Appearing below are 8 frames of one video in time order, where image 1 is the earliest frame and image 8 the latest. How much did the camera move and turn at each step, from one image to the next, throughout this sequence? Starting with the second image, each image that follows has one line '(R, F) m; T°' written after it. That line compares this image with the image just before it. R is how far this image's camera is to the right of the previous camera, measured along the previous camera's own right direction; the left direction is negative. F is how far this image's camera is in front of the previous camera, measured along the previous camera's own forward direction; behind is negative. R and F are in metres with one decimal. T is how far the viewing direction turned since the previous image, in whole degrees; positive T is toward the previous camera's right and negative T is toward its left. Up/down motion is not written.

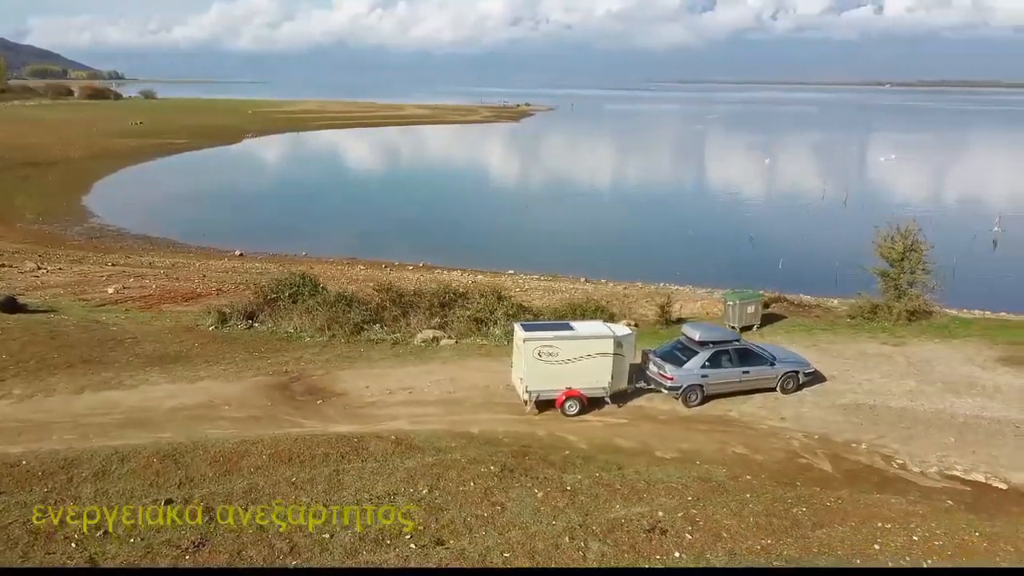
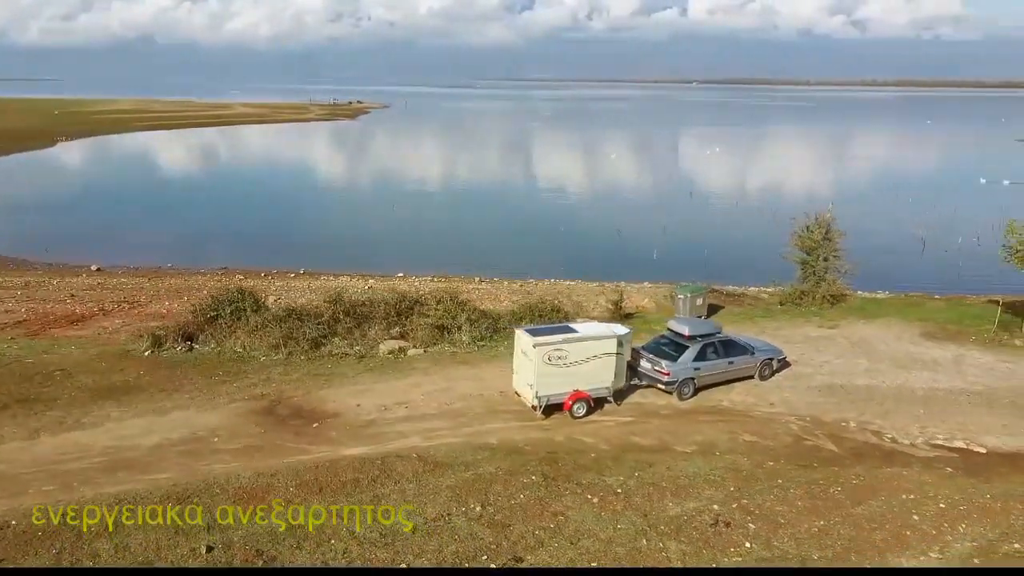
(-3.1, +0.5) m; +11°
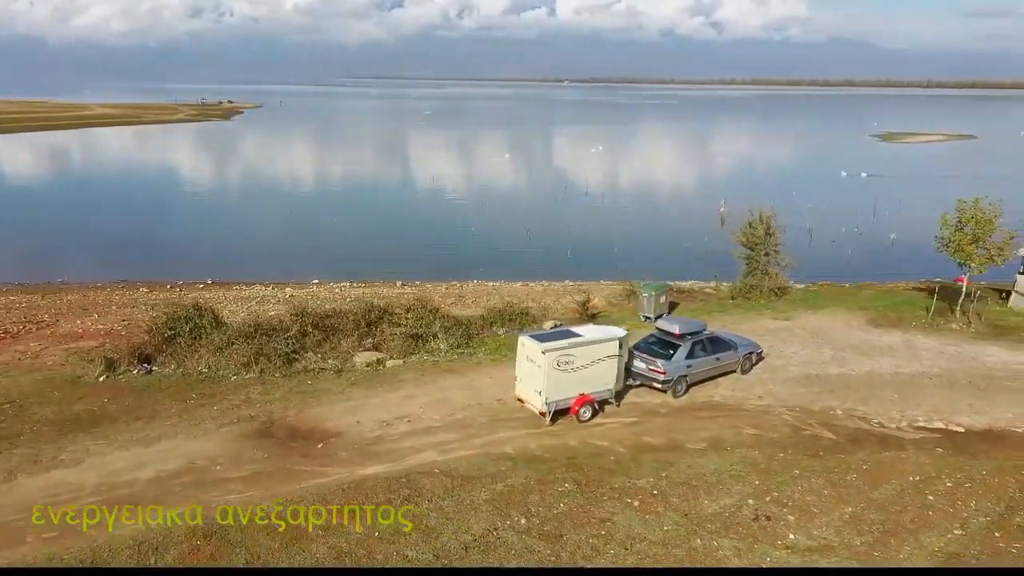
(-2.3, +0.3) m; +8°
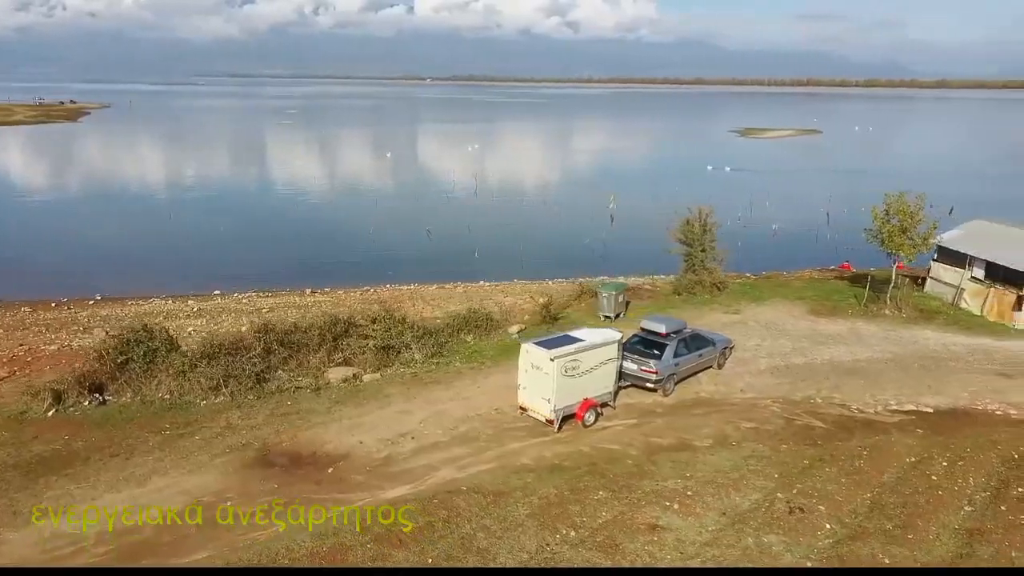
(-2.4, +0.5) m; +9°
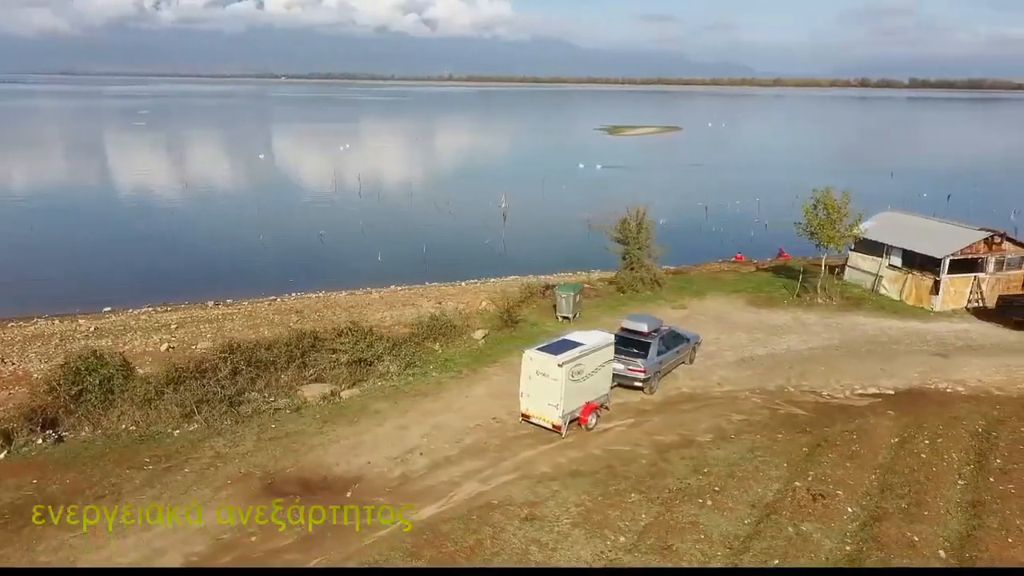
(-2.4, +0.4) m; +9°
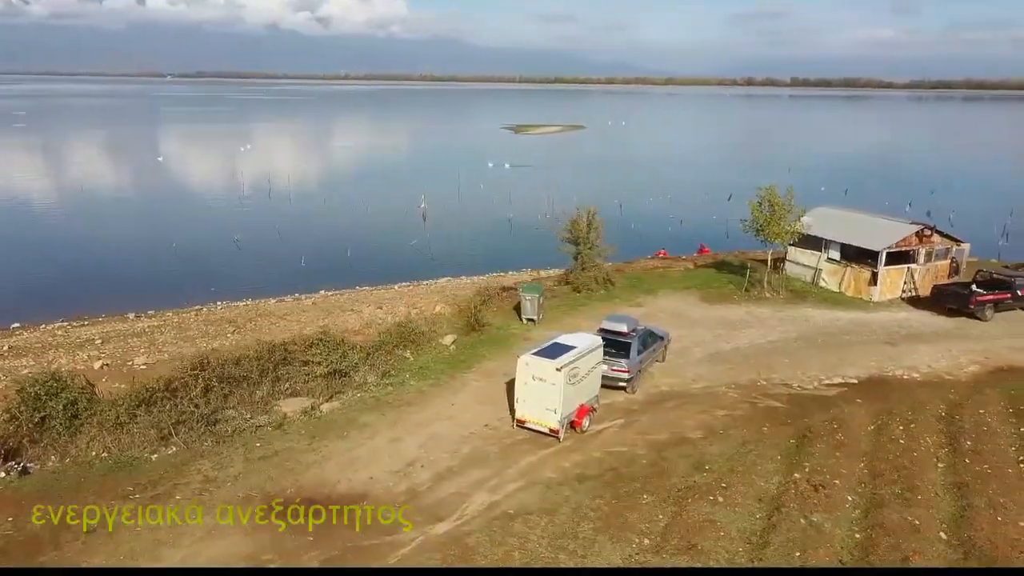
(-1.6, +0.2) m; +7°
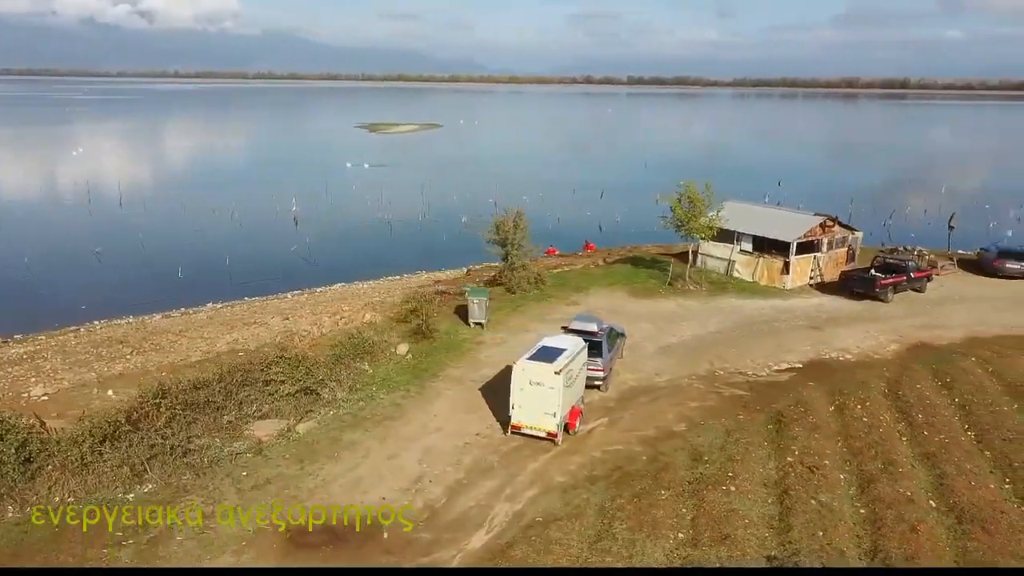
(-2.5, +0.4) m; +10°
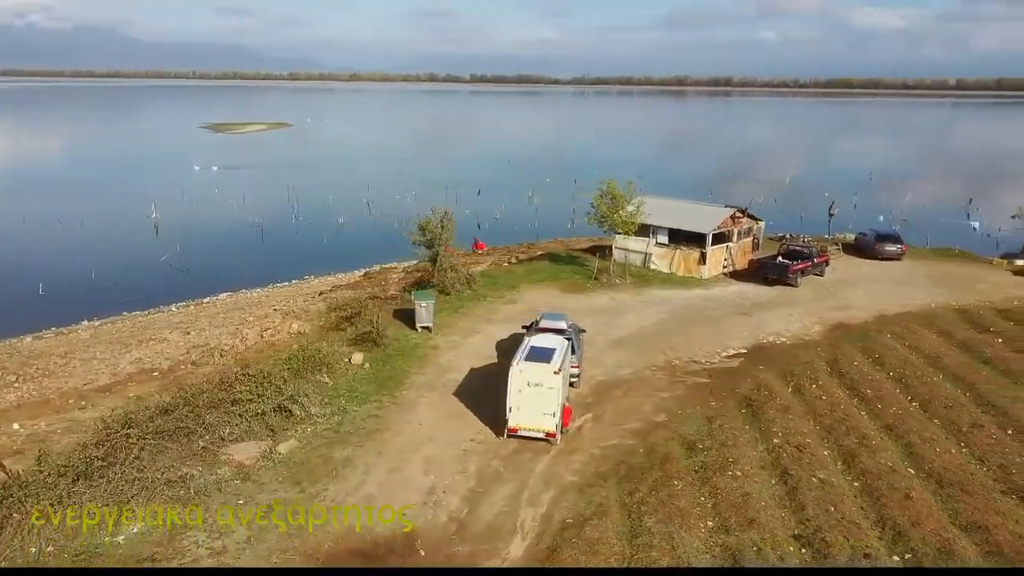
(-2.5, +0.4) m; +10°
